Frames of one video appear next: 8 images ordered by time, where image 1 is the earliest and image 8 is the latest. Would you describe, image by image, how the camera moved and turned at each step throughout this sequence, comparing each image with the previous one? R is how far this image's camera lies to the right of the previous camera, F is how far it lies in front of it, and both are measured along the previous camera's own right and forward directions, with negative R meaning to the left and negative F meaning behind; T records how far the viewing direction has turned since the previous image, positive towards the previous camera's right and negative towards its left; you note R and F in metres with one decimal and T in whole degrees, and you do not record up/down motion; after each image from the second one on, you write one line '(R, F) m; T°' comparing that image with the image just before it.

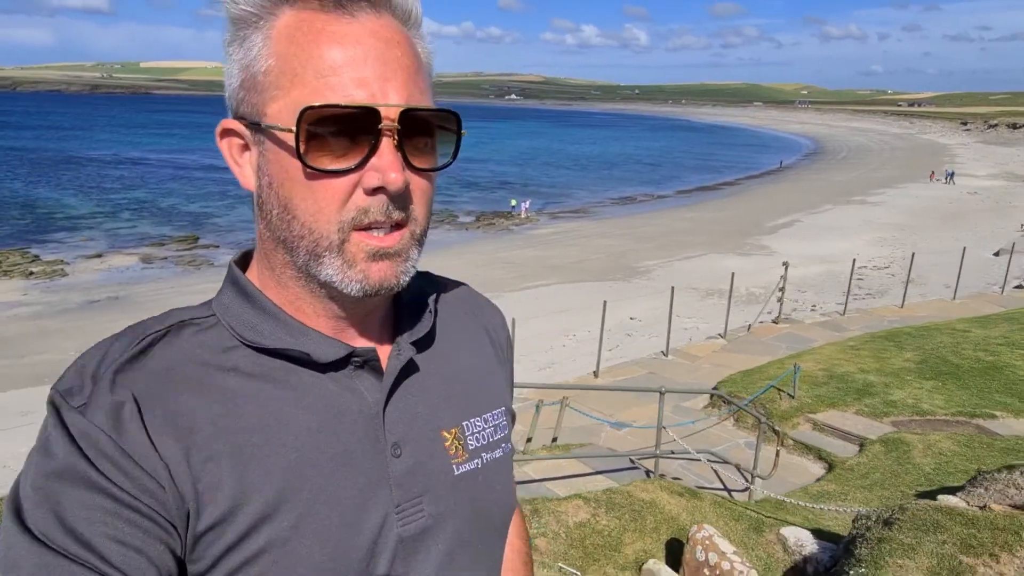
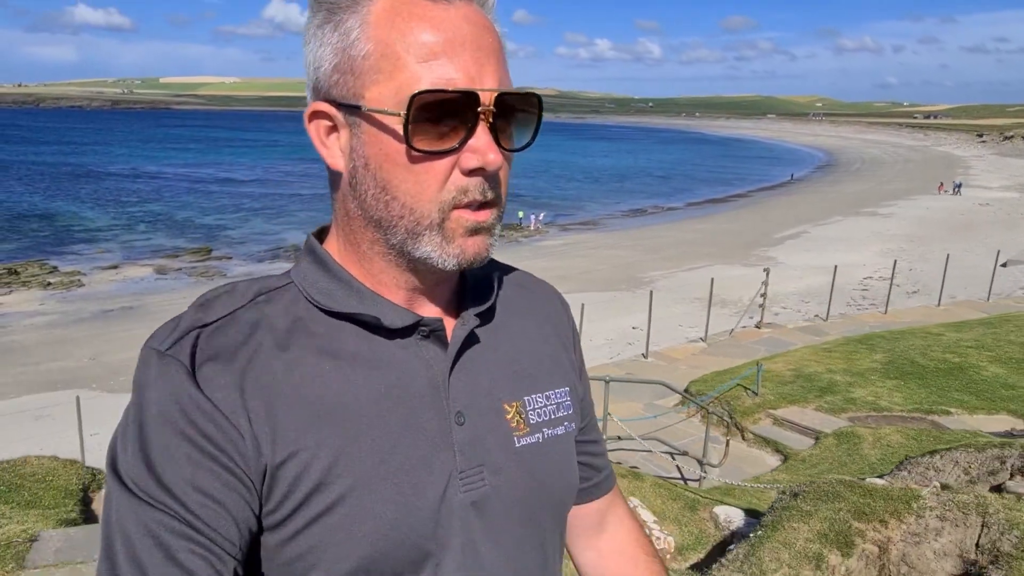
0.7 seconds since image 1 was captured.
(+0.6, -0.5) m; -1°
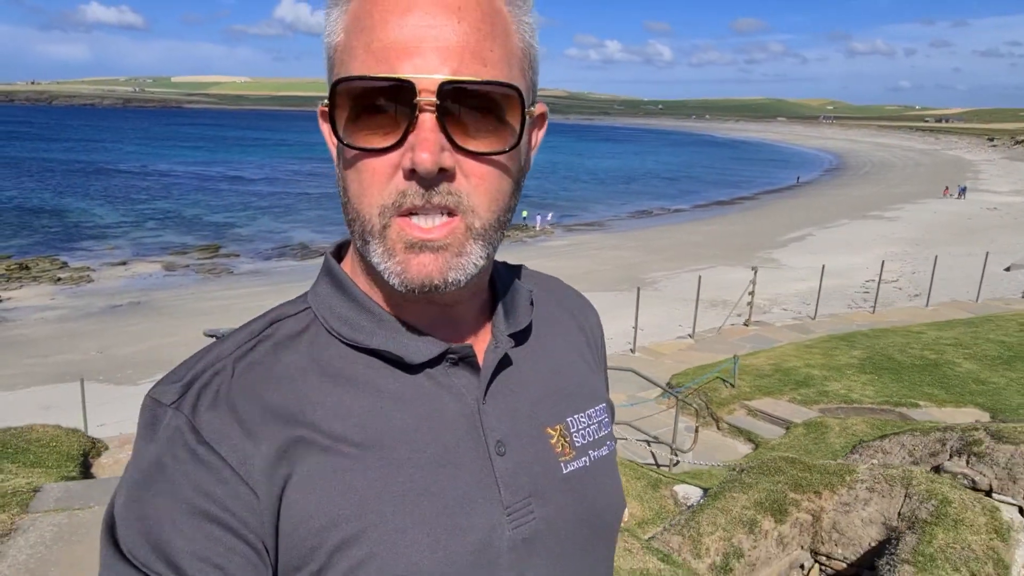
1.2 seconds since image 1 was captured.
(+0.3, -0.4) m; -1°
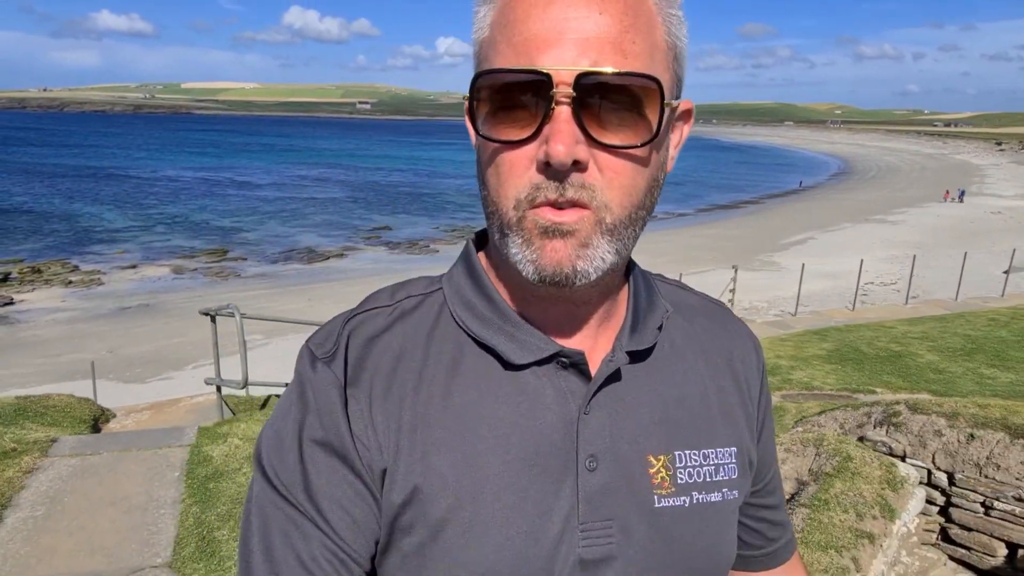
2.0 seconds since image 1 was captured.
(+0.4, -0.7) m; -1°
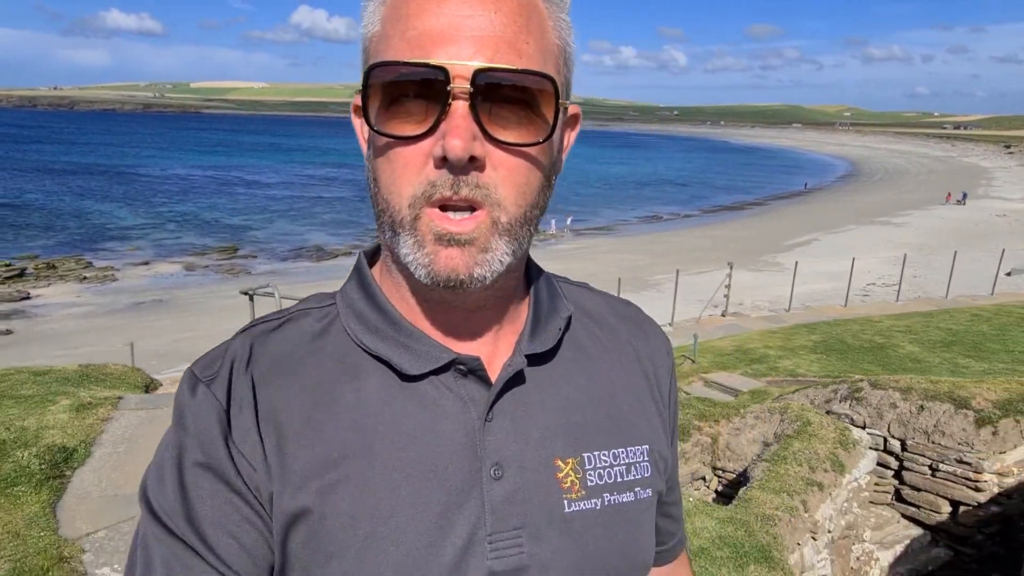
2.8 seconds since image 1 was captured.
(0.0, -0.8) m; 0°
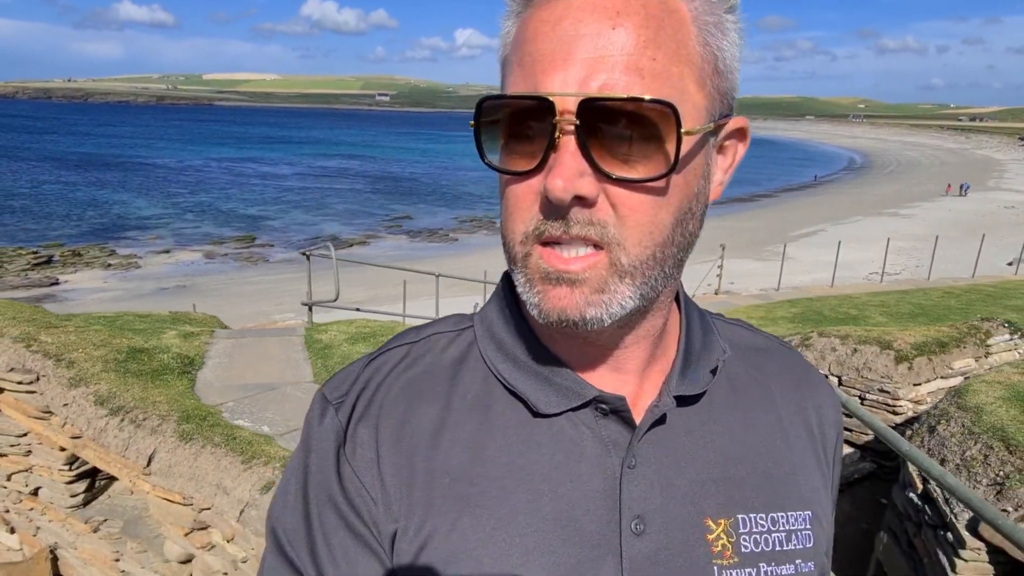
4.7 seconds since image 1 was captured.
(0.0, -1.6) m; -1°
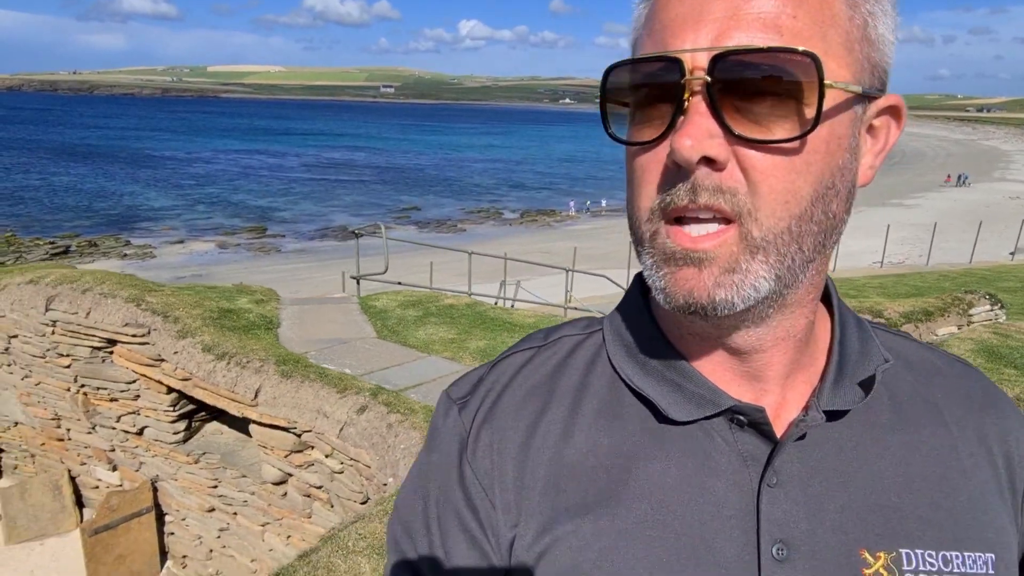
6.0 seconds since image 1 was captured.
(-0.3, -1.0) m; 0°
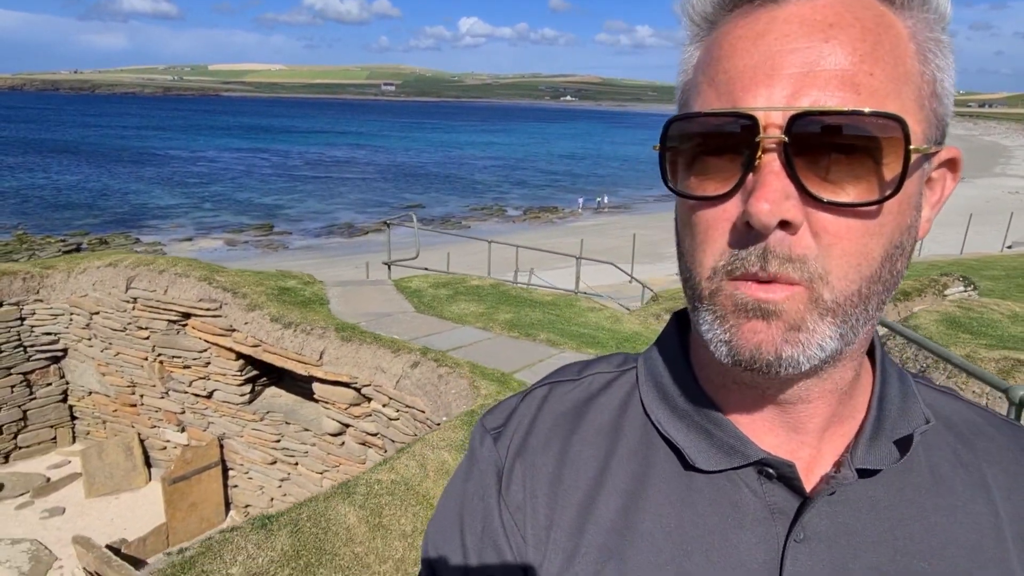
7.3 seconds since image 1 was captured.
(-0.2, -1.0) m; 0°
